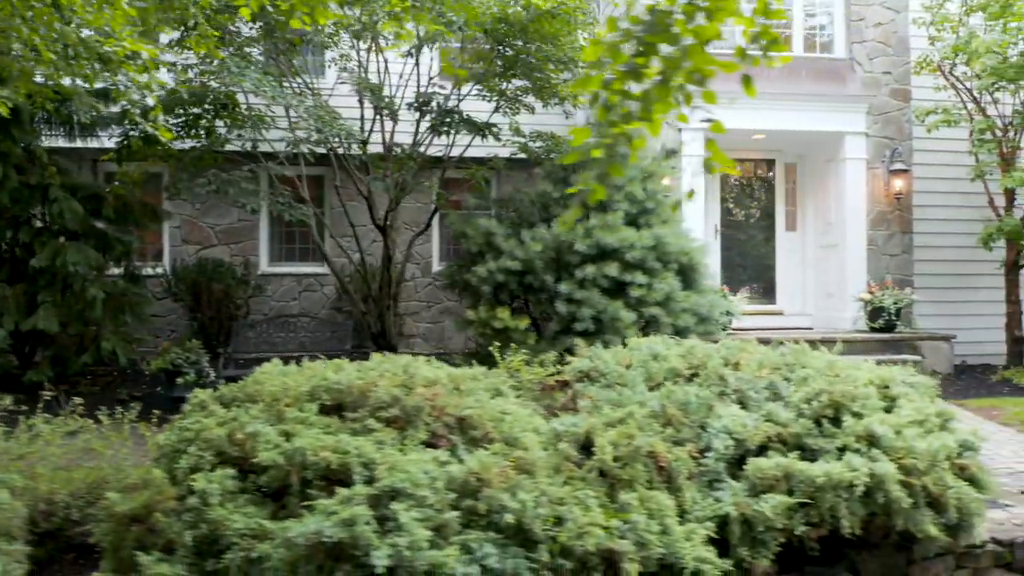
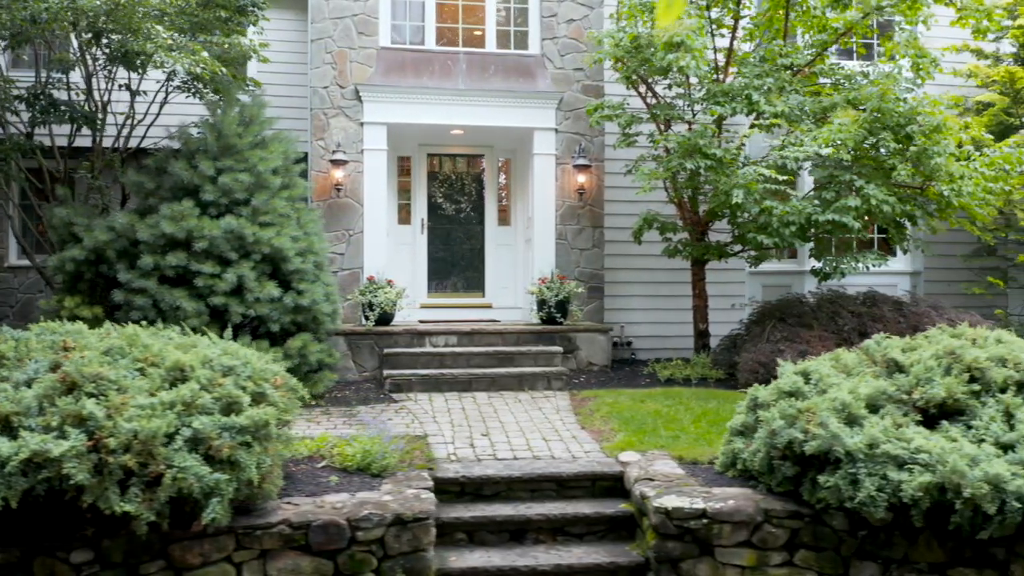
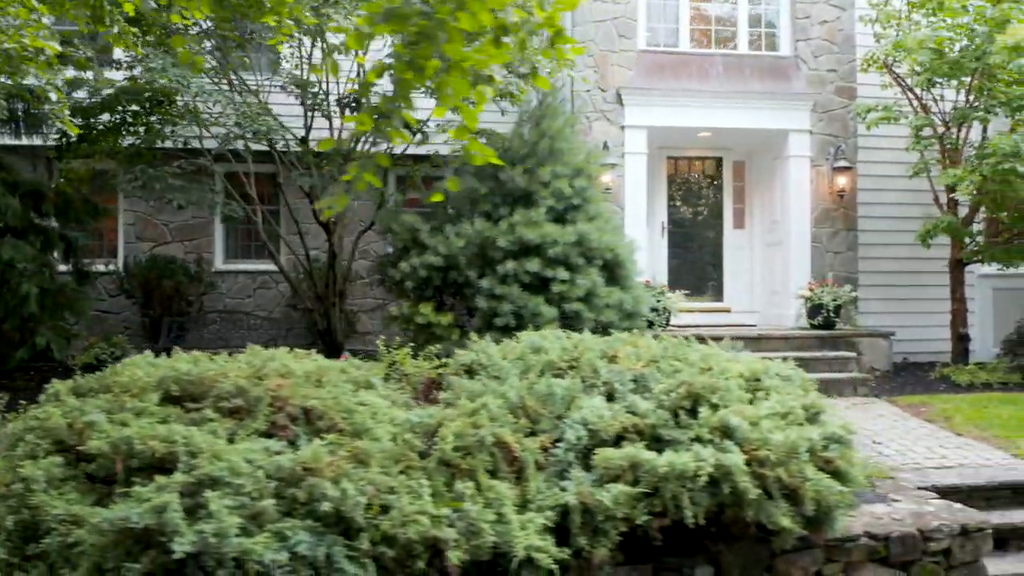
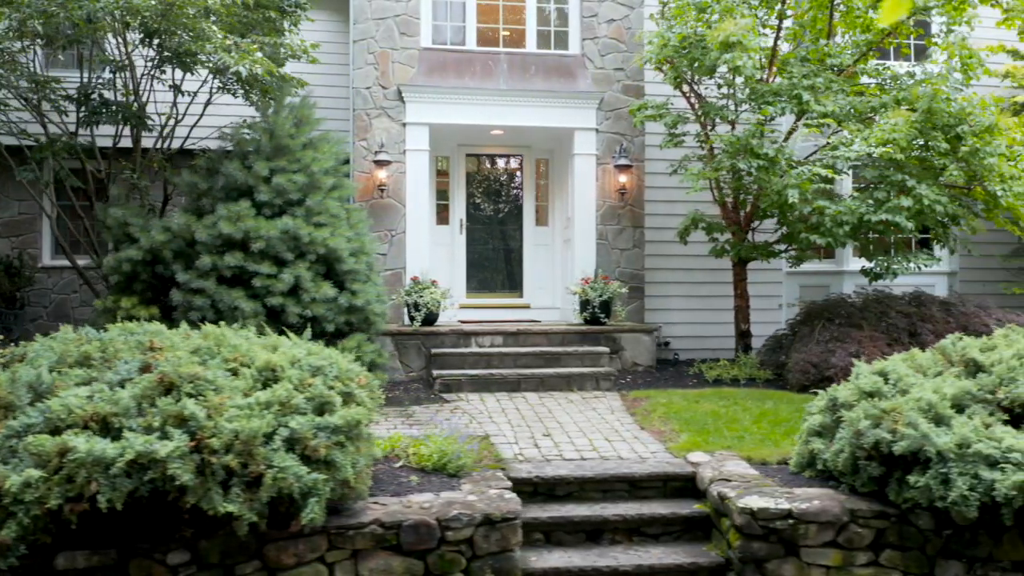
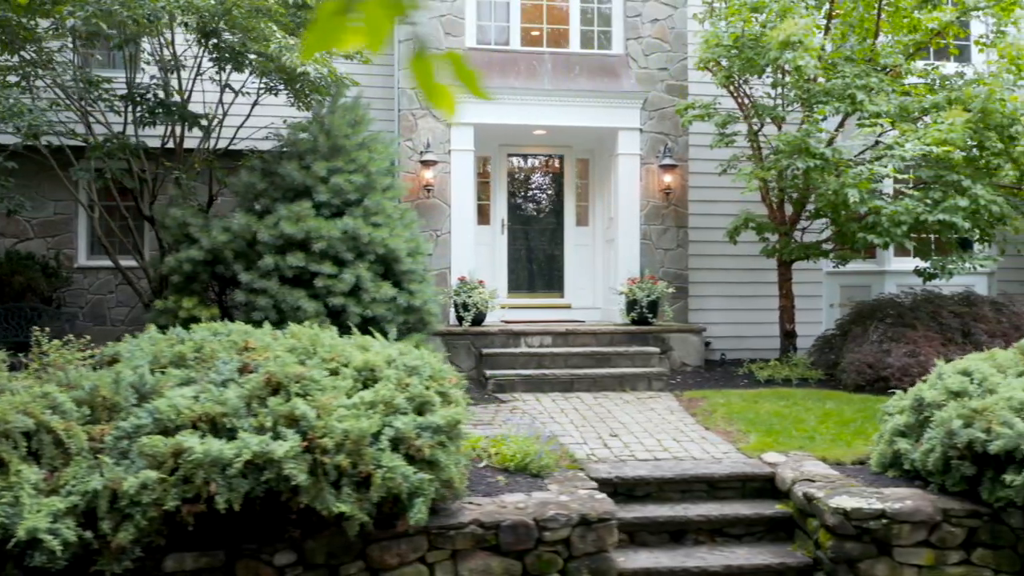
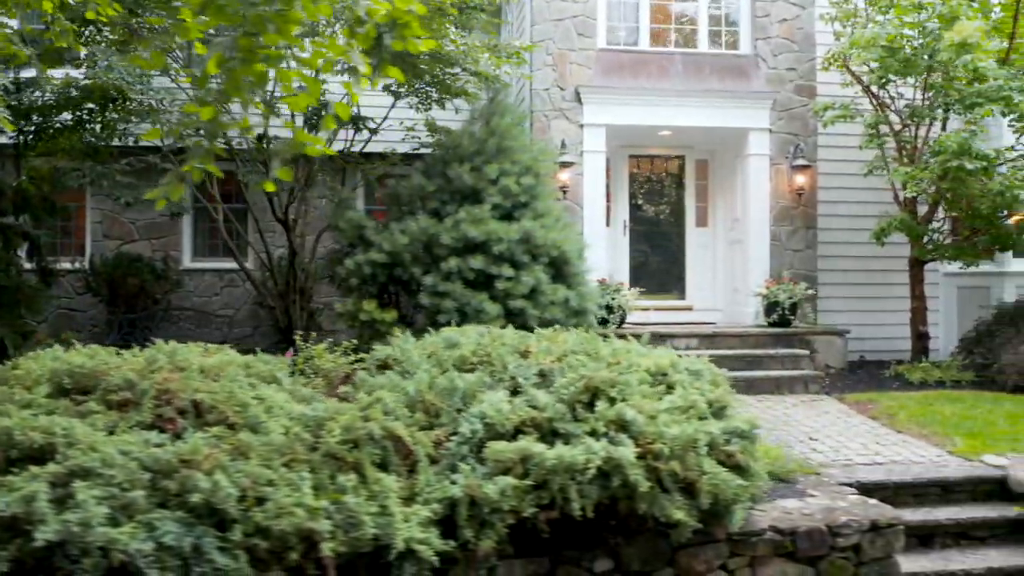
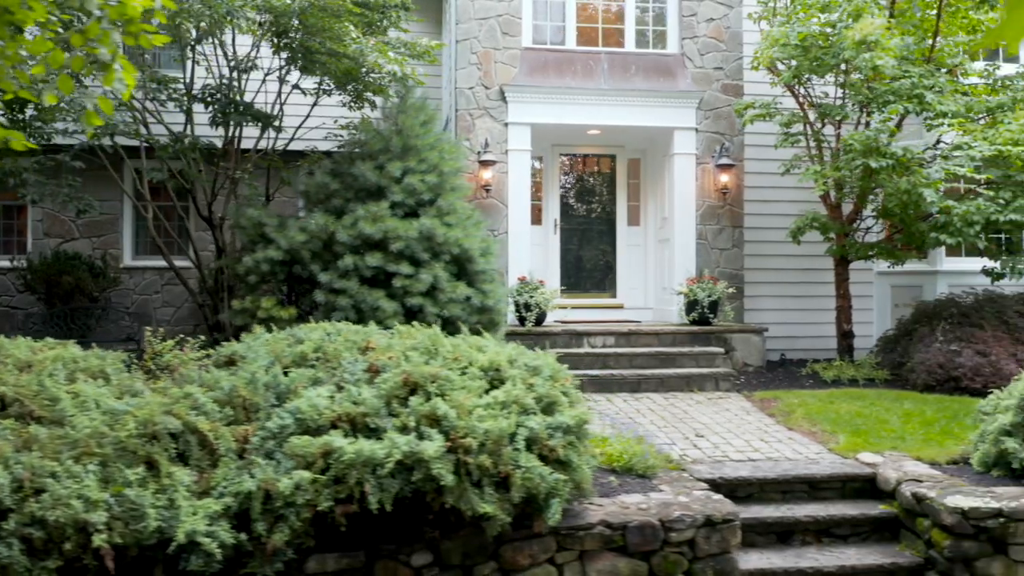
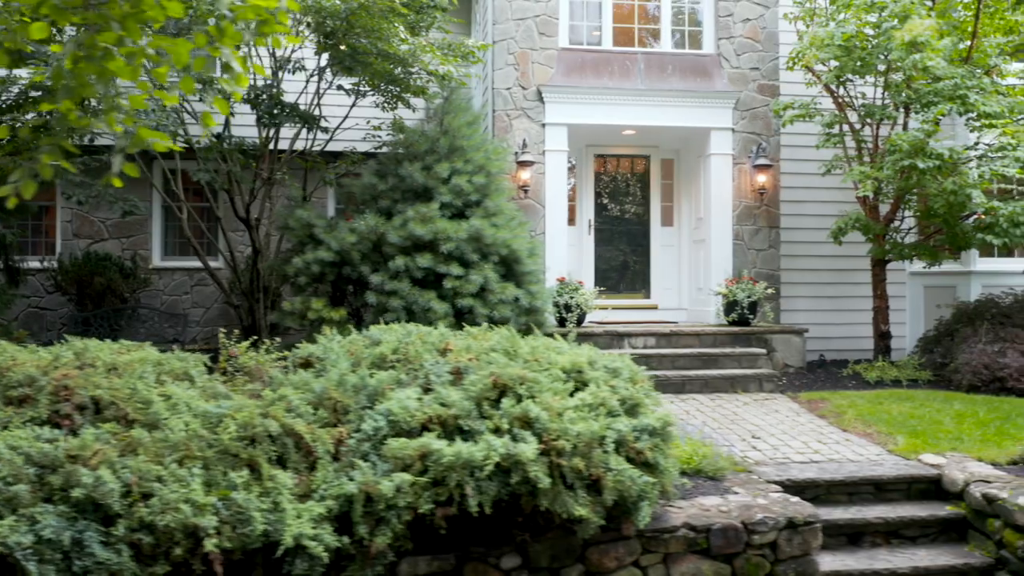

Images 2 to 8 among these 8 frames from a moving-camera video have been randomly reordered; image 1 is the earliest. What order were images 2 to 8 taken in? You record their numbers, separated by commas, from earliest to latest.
3, 6, 8, 7, 5, 4, 2
